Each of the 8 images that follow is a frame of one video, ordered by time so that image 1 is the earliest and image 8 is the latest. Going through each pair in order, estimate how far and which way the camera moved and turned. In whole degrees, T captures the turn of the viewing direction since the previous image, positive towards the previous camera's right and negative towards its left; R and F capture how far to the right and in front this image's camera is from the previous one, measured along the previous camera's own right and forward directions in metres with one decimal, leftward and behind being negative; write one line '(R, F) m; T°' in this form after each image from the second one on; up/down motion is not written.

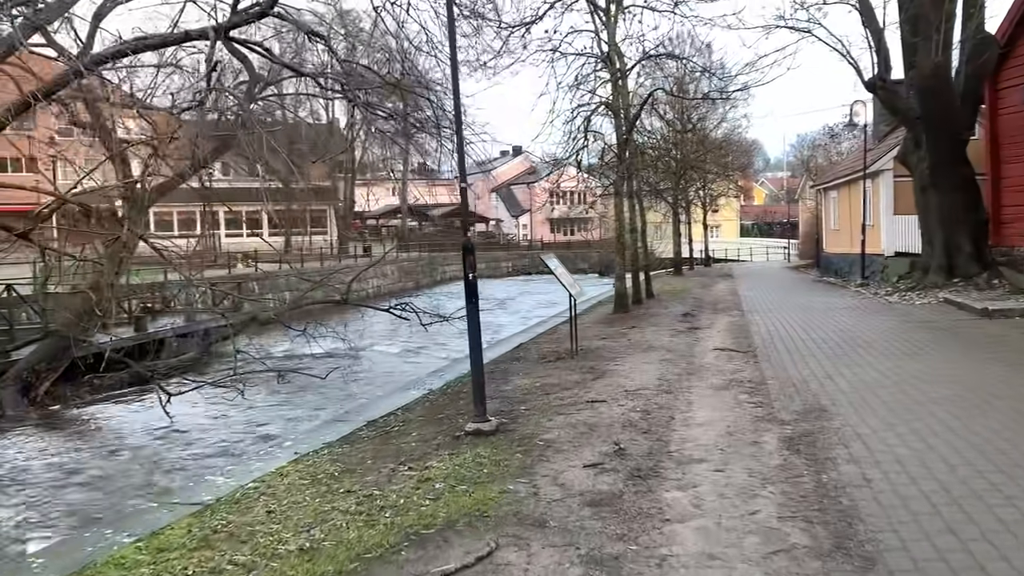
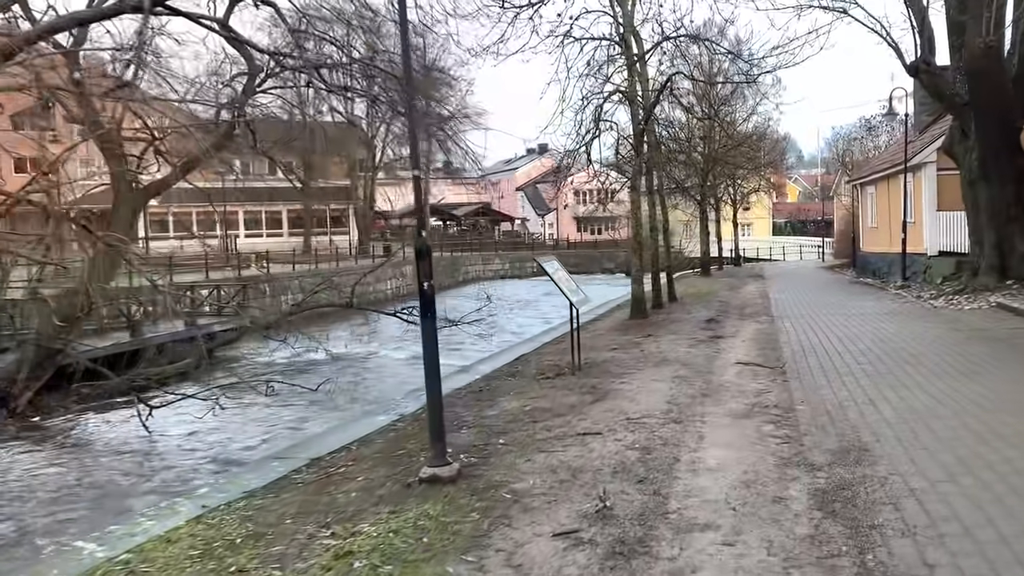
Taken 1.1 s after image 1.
(+0.4, +1.1) m; -2°
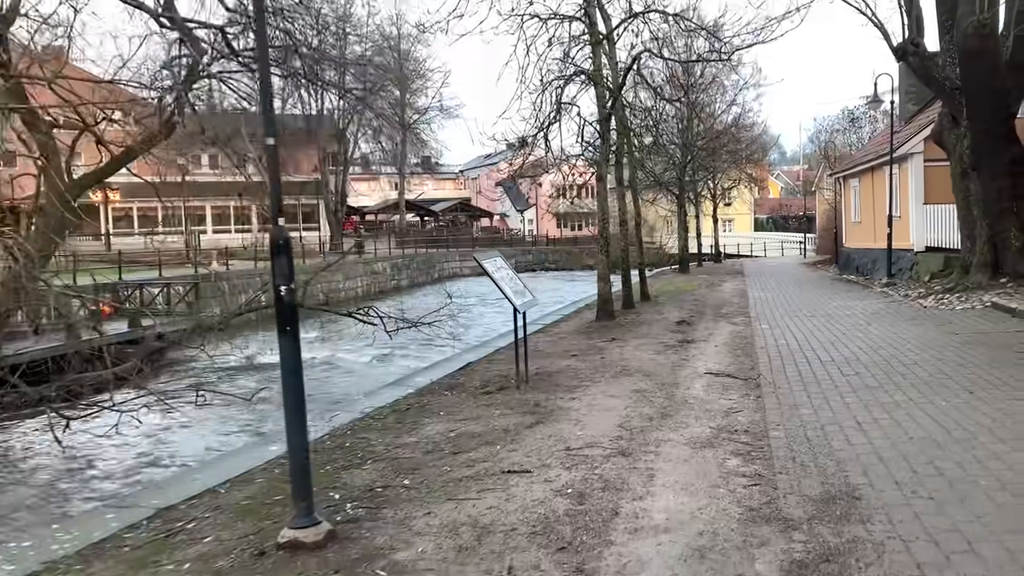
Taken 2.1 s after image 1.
(+0.4, +1.1) m; +1°
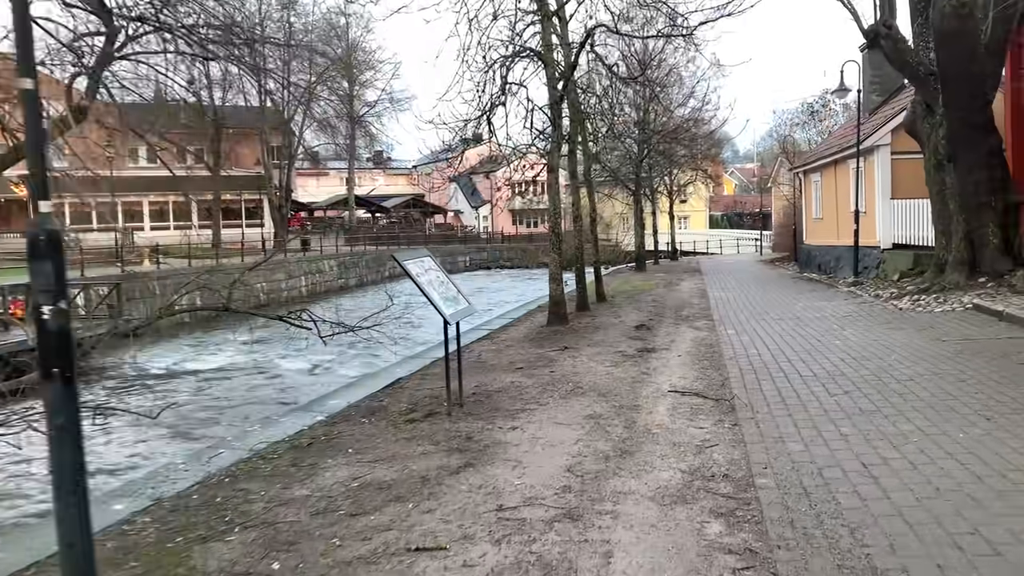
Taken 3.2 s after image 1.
(+0.2, +1.2) m; +3°
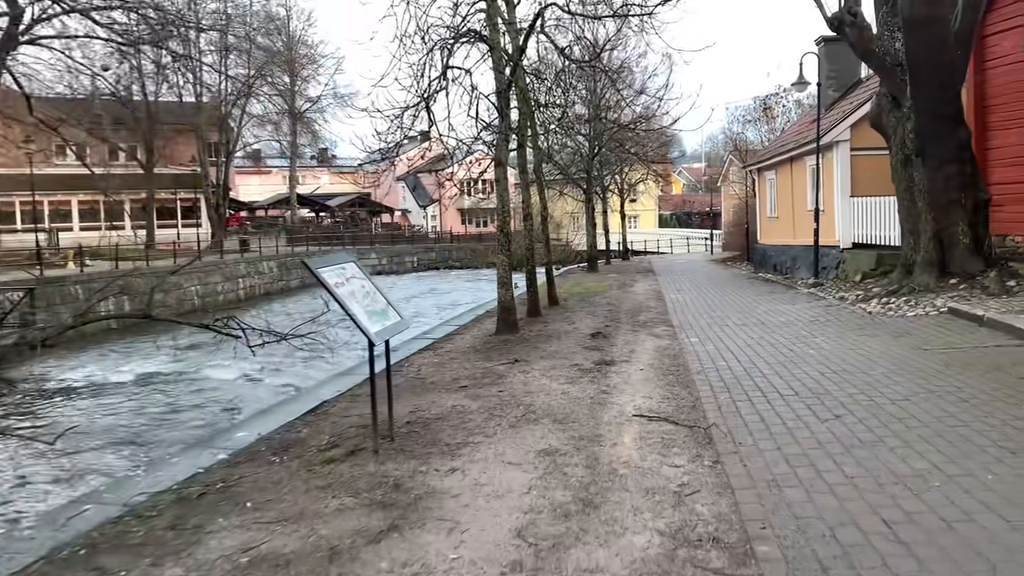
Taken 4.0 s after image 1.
(+0.1, +1.0) m; +3°
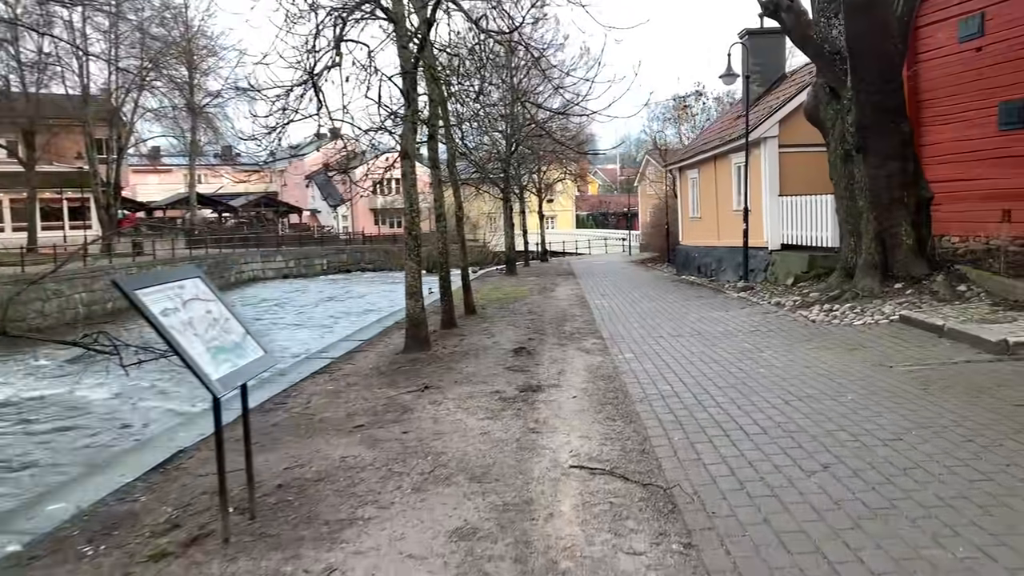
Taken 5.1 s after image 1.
(+0.1, +1.3) m; +6°
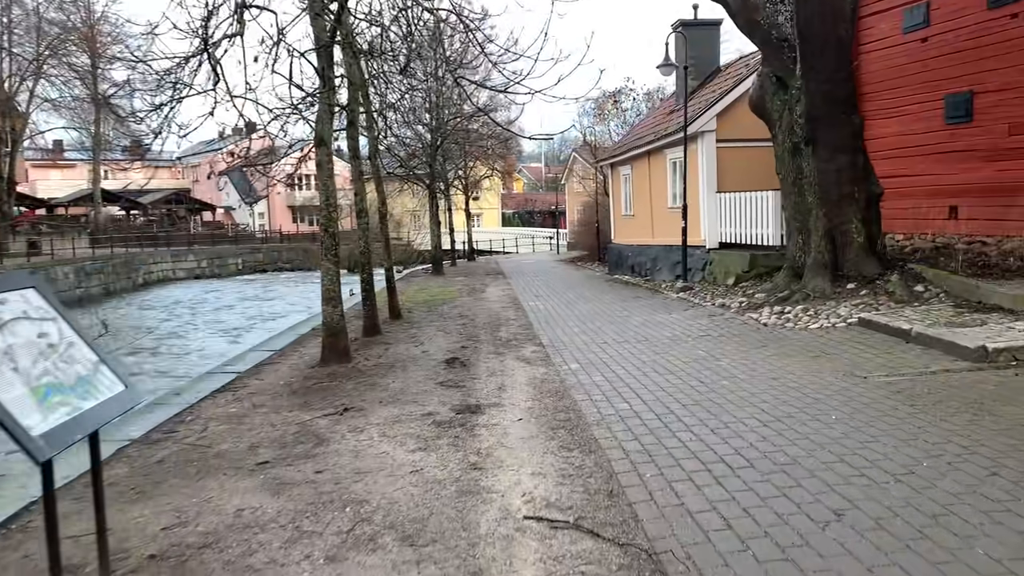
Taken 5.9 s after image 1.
(-0.1, +1.0) m; +5°
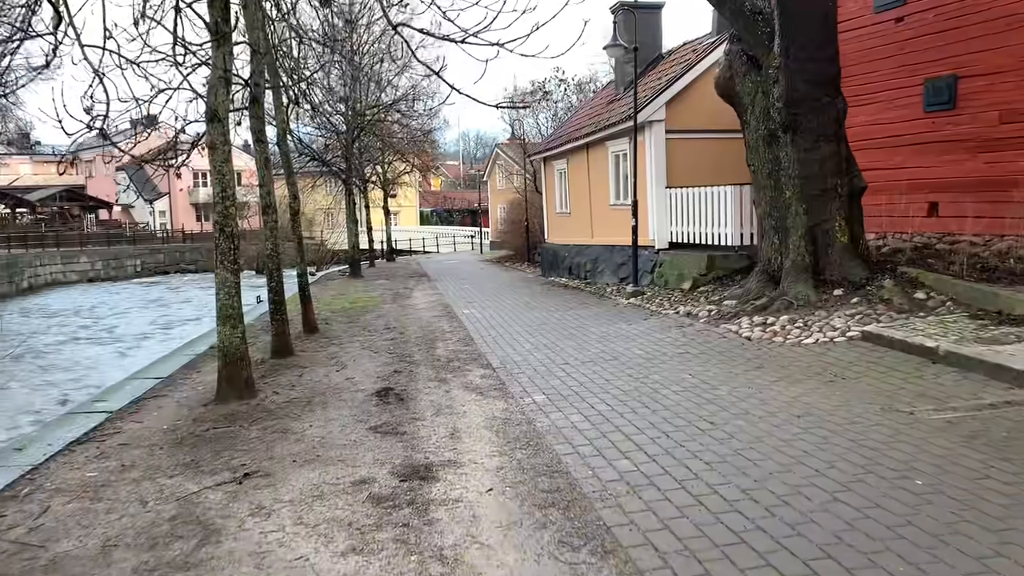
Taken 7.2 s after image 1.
(-0.3, +1.6) m; +6°
